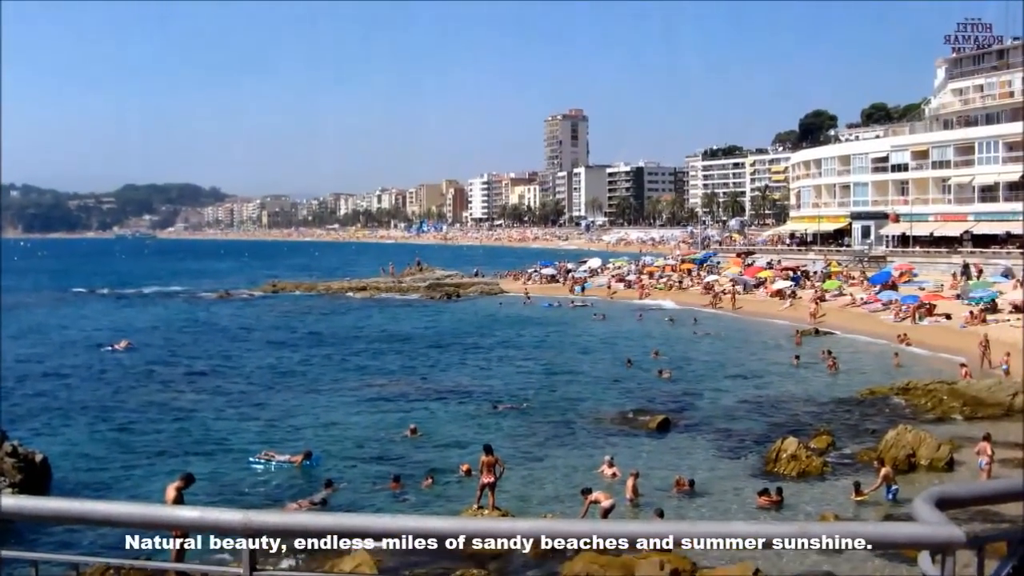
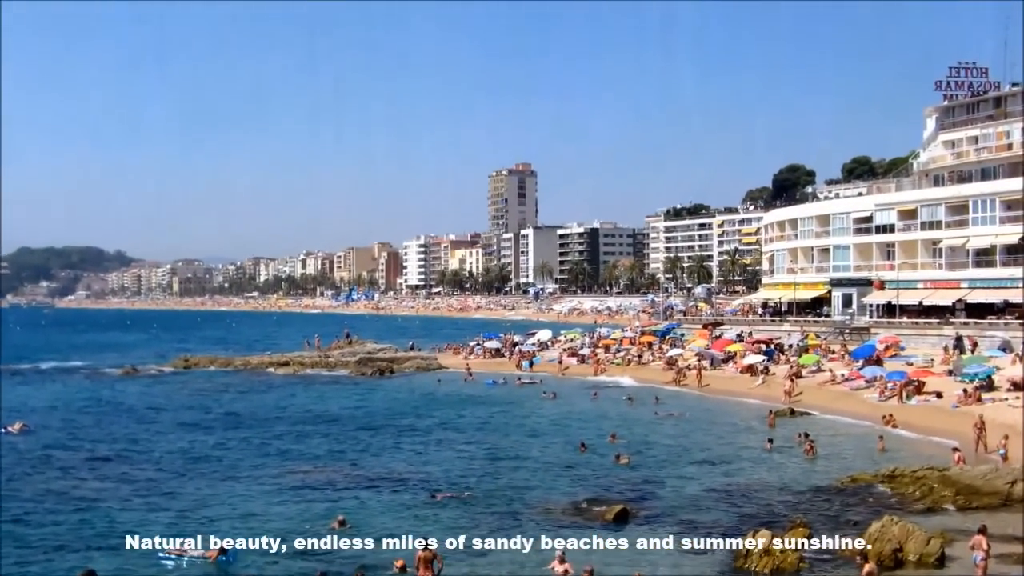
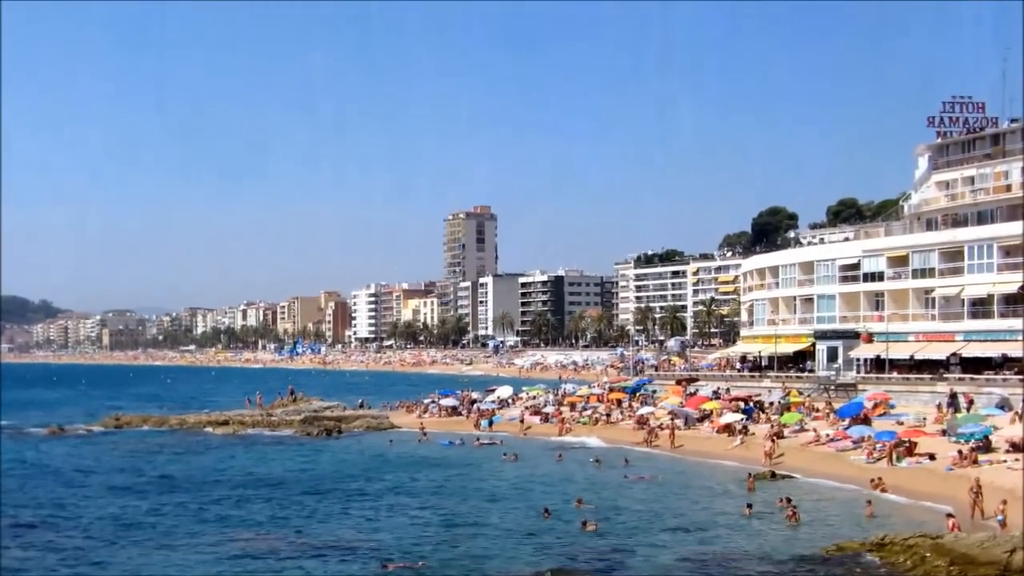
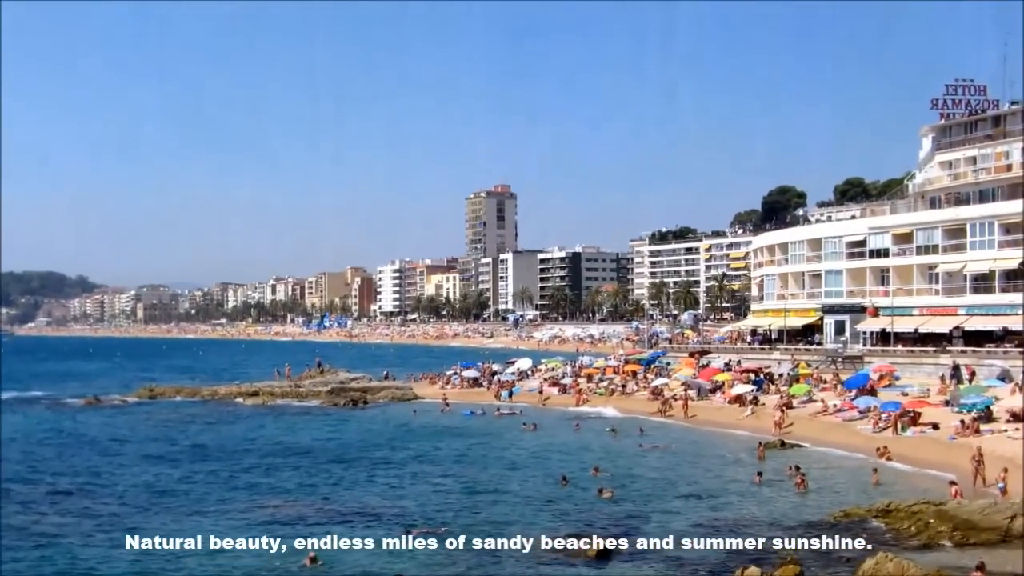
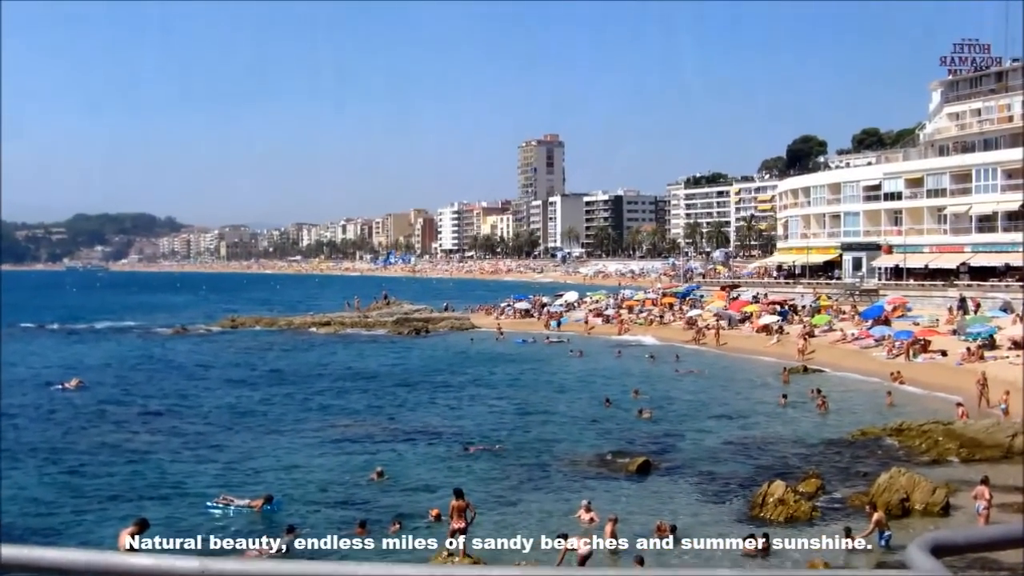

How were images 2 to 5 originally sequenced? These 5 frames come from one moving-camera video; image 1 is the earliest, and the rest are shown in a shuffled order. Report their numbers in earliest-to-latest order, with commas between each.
5, 2, 4, 3
